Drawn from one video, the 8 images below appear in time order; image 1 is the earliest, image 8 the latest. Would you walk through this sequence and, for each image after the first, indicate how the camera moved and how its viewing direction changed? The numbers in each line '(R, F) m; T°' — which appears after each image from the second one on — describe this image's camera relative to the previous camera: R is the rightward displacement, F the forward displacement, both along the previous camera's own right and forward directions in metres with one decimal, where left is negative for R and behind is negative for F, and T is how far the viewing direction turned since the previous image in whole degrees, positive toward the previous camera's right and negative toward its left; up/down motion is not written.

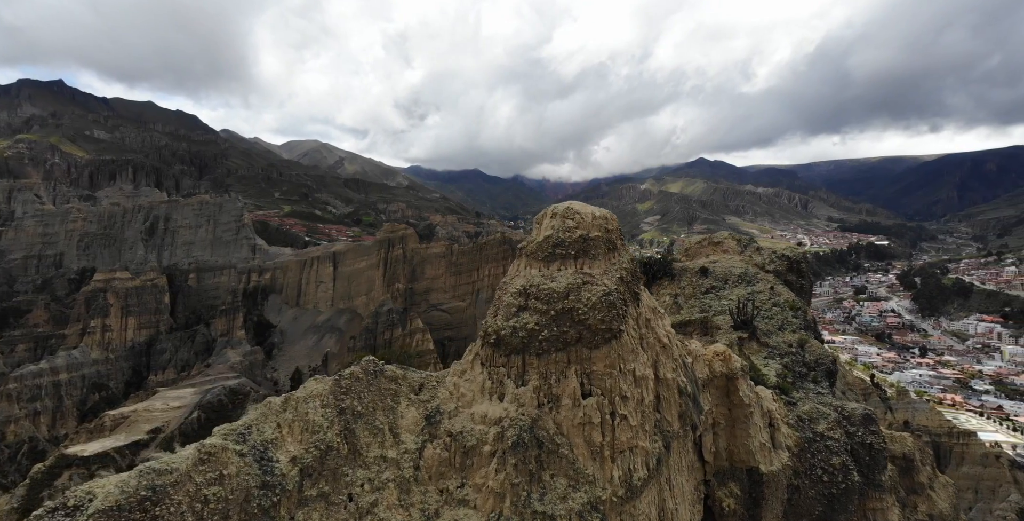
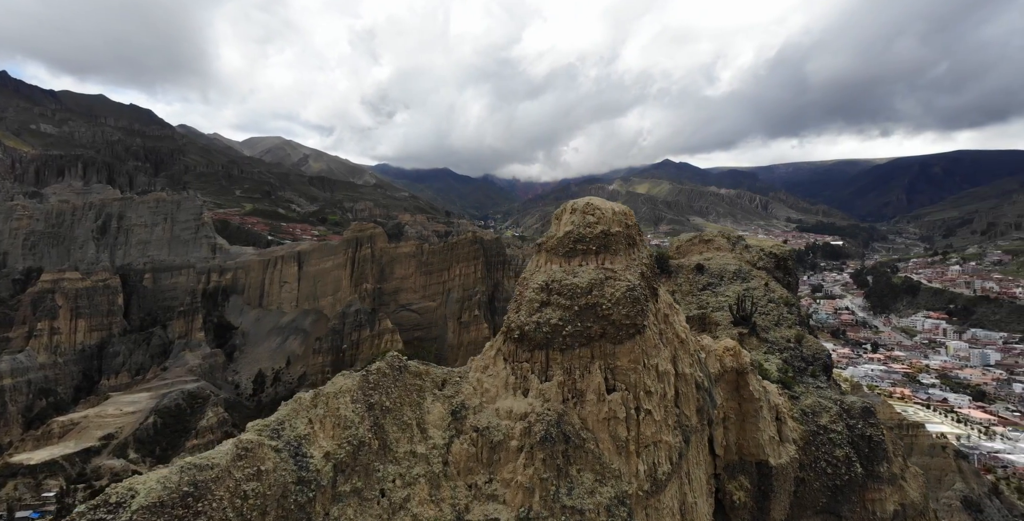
(-1.1, 0.0) m; +3°
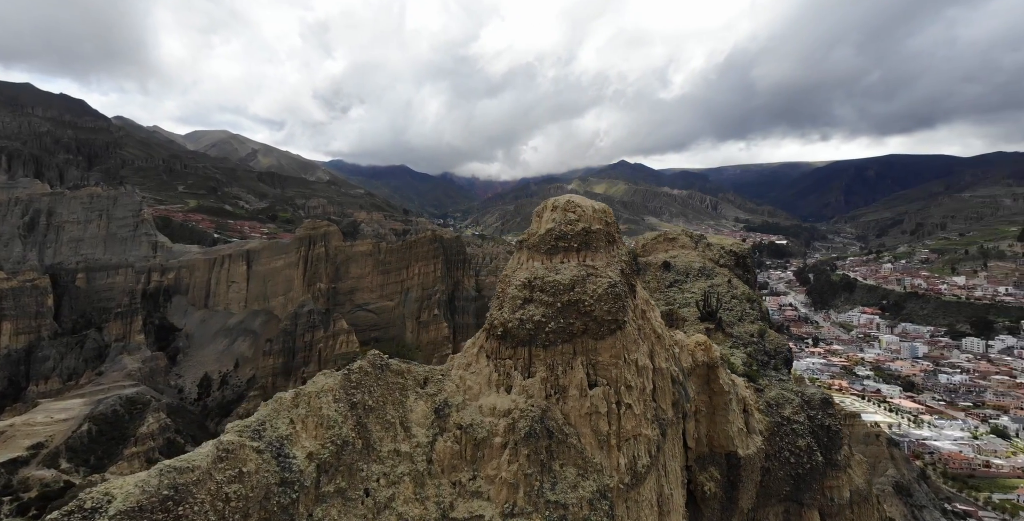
(-0.5, 0.0) m; +5°
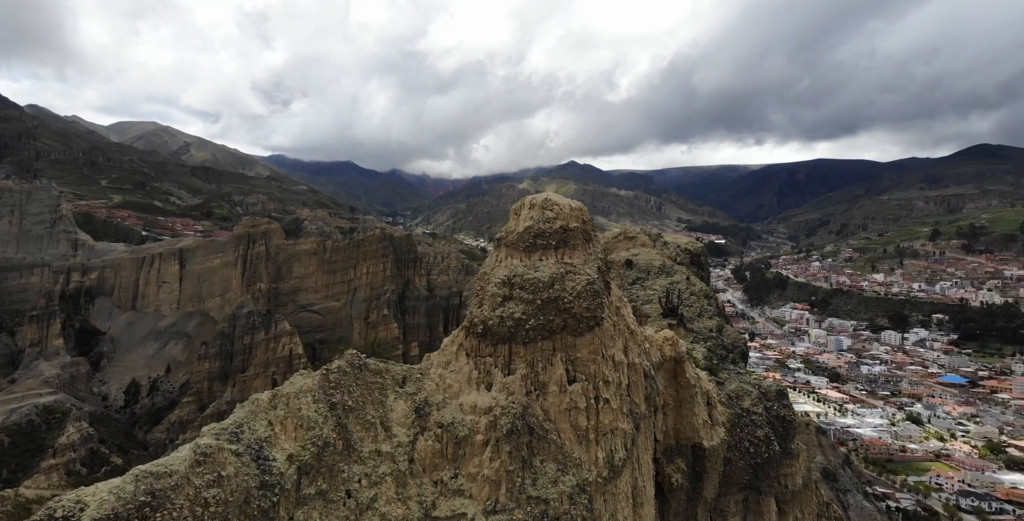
(-0.6, 0.0) m; +6°
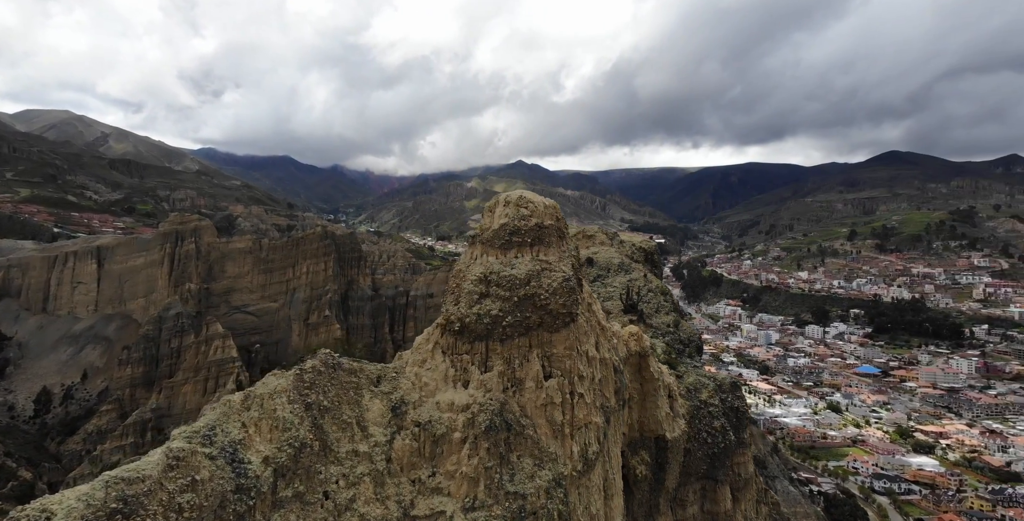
(-0.6, 0.0) m; +6°
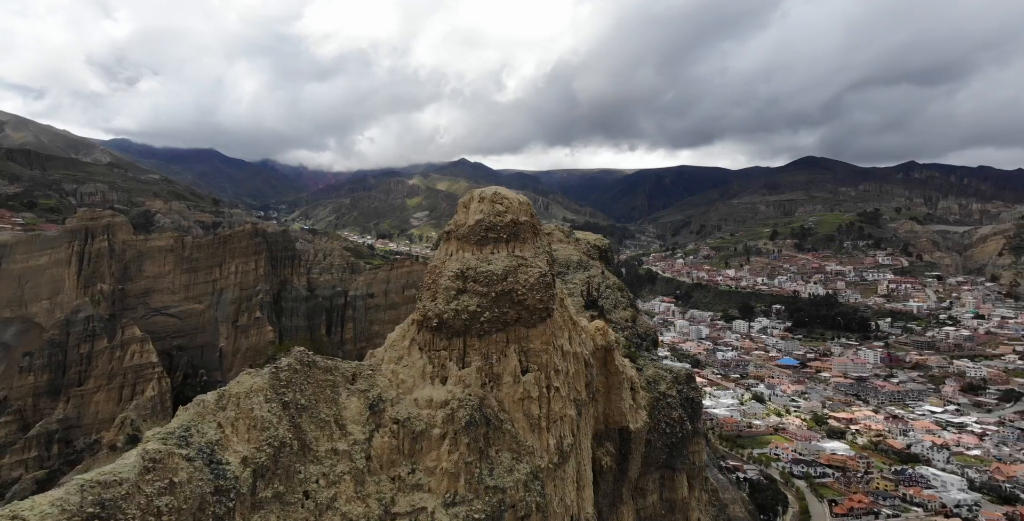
(-0.7, 0.0) m; +6°
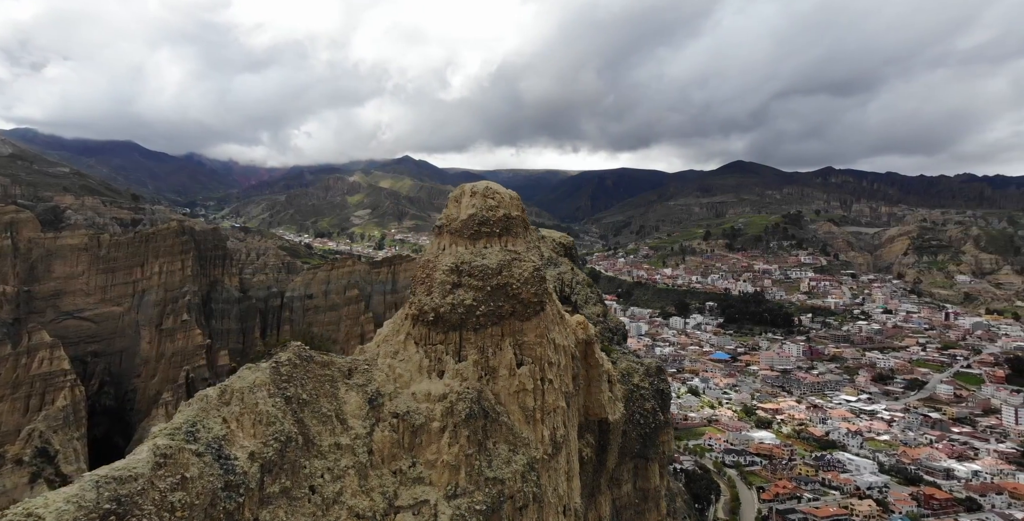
(-1.0, 0.0) m; +6°
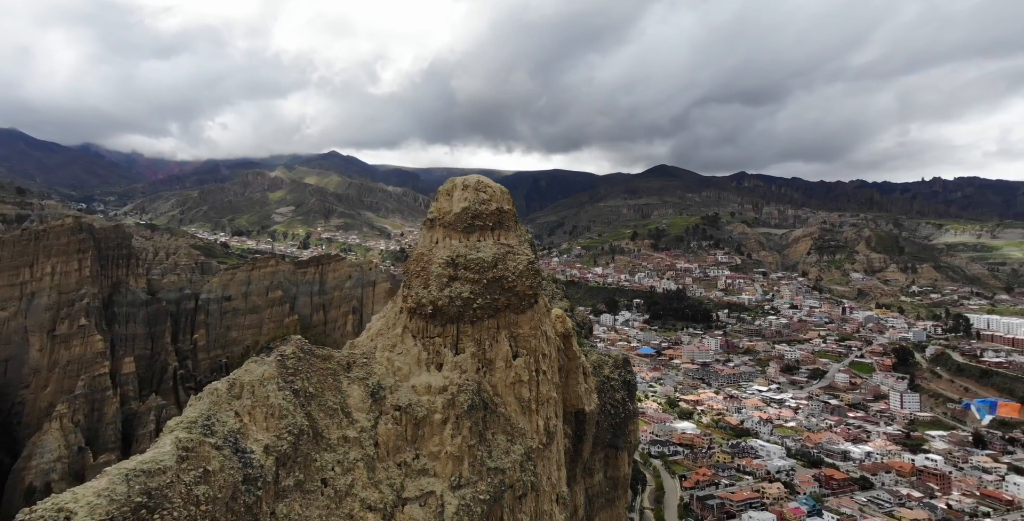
(-1.3, 0.0) m; +7°
